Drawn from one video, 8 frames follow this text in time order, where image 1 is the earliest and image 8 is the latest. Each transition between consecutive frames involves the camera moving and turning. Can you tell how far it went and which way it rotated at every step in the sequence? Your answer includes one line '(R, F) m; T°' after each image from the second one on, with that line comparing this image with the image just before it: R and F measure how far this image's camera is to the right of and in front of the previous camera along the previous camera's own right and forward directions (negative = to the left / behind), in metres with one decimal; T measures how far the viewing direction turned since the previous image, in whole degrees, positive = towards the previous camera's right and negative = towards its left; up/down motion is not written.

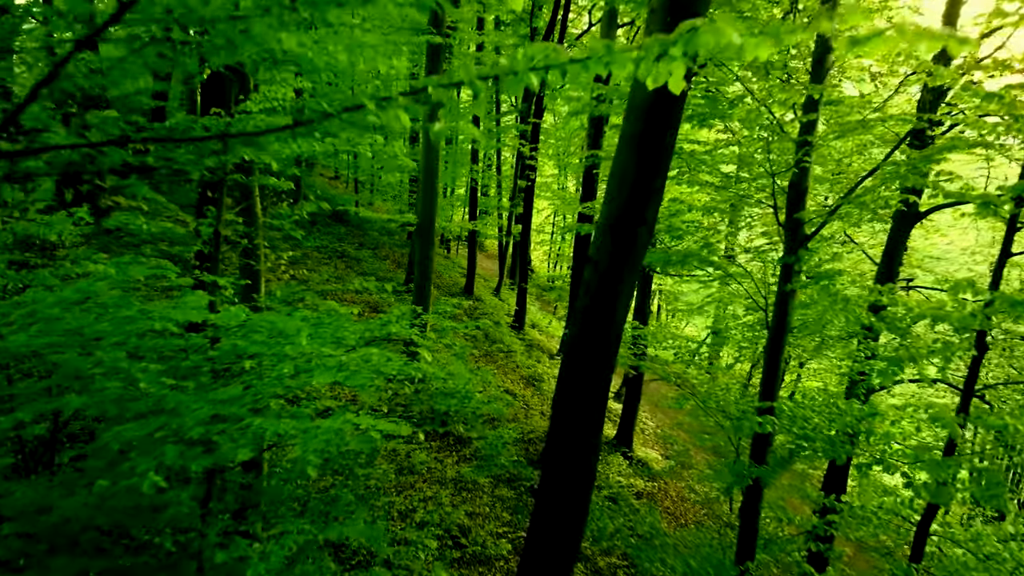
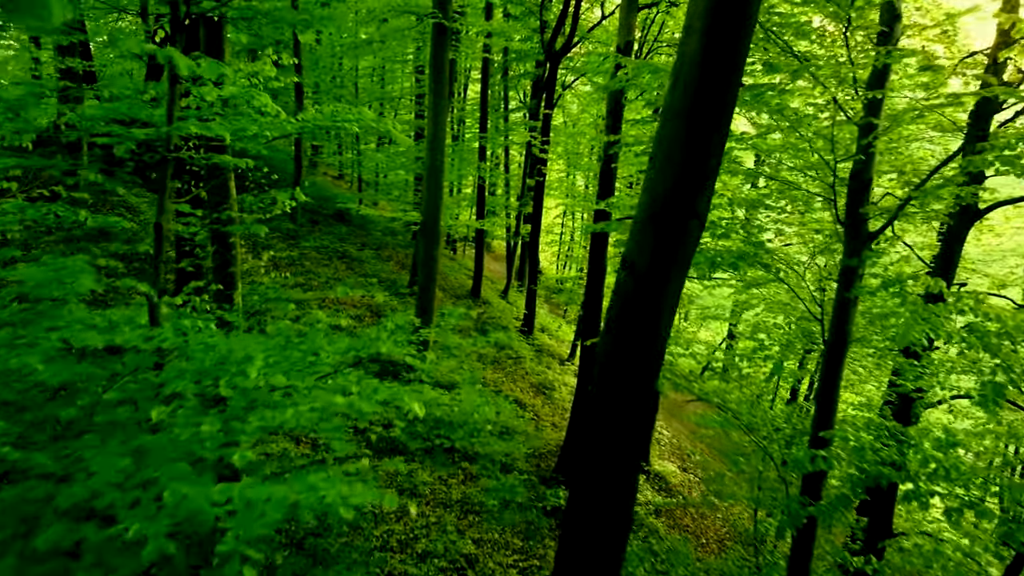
(-0.1, +0.8) m; -1°
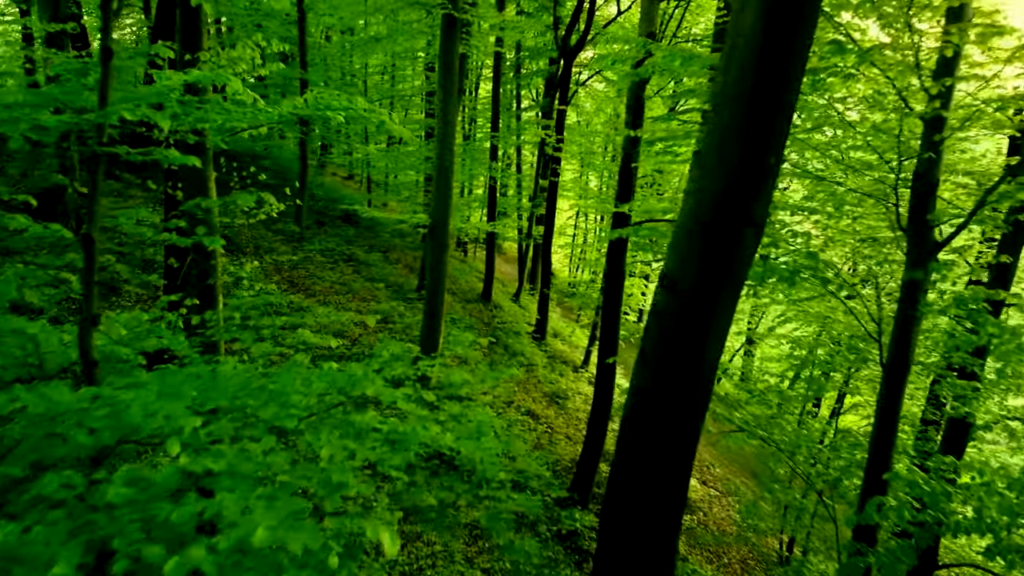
(0.0, +0.6) m; -1°
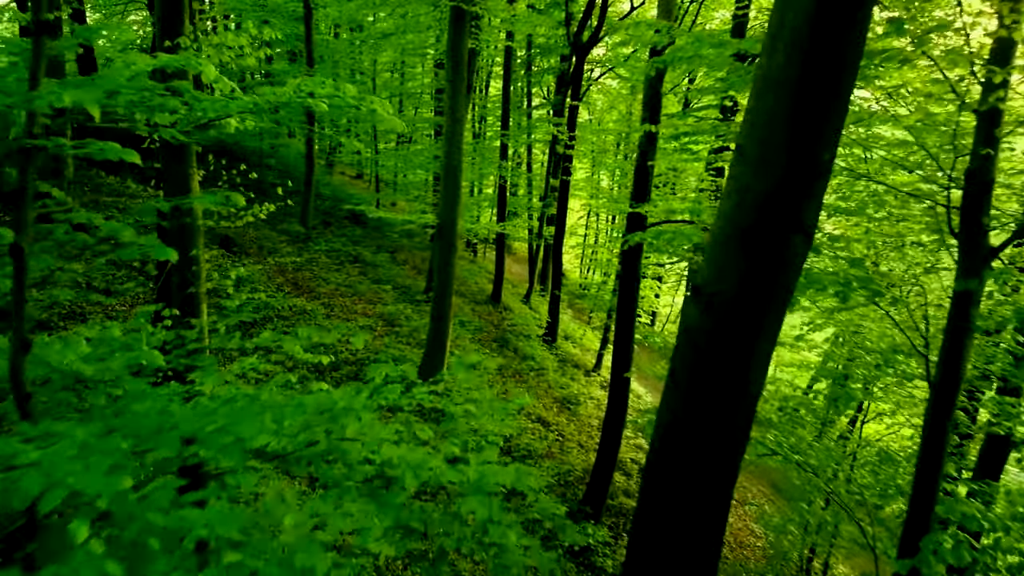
(0.0, +0.4) m; -1°
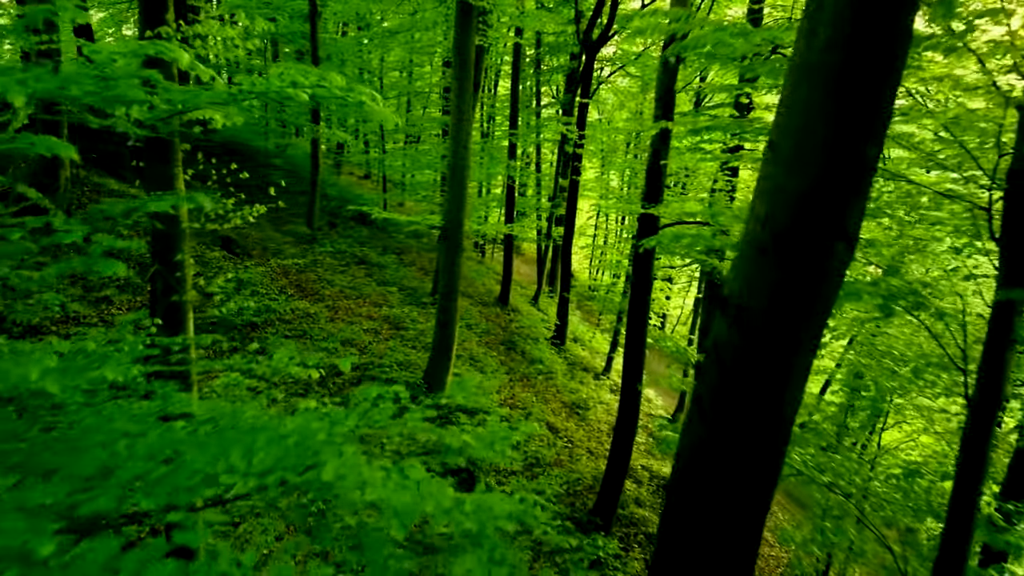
(0.0, +0.3) m; -1°
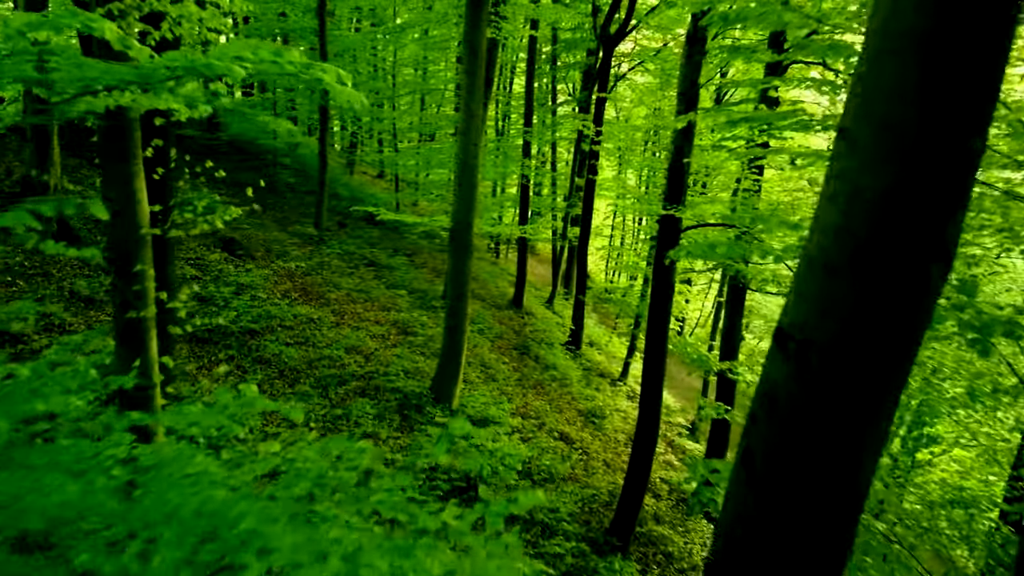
(0.0, +0.5) m; -1°
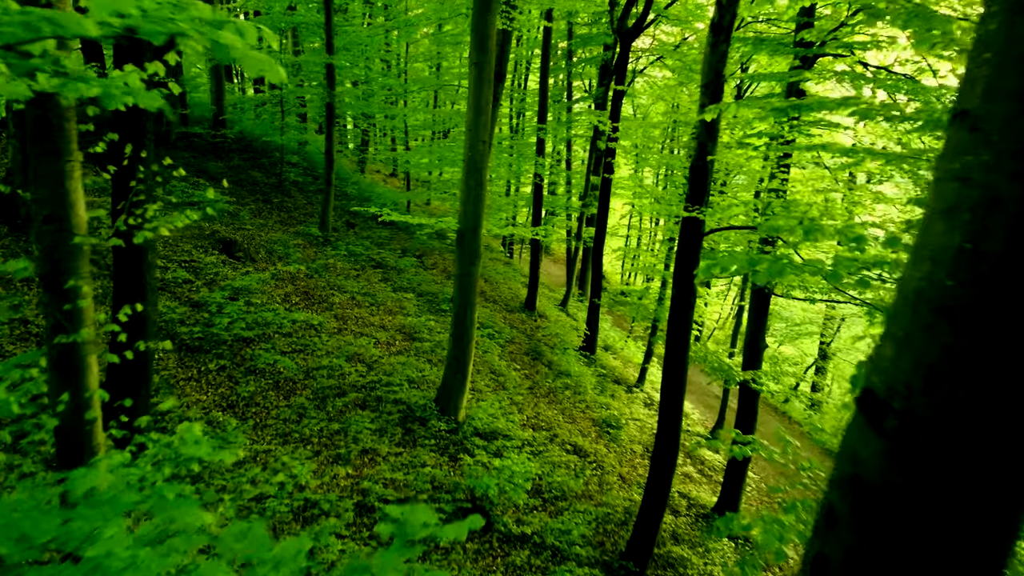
(+0.1, +0.5) m; -1°
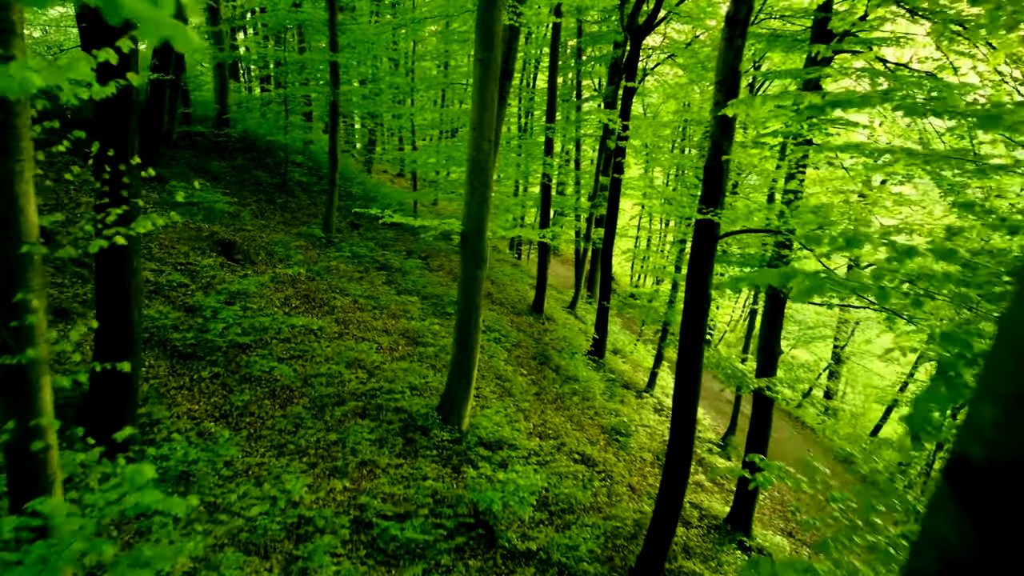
(0.0, +0.3) m; -1°
